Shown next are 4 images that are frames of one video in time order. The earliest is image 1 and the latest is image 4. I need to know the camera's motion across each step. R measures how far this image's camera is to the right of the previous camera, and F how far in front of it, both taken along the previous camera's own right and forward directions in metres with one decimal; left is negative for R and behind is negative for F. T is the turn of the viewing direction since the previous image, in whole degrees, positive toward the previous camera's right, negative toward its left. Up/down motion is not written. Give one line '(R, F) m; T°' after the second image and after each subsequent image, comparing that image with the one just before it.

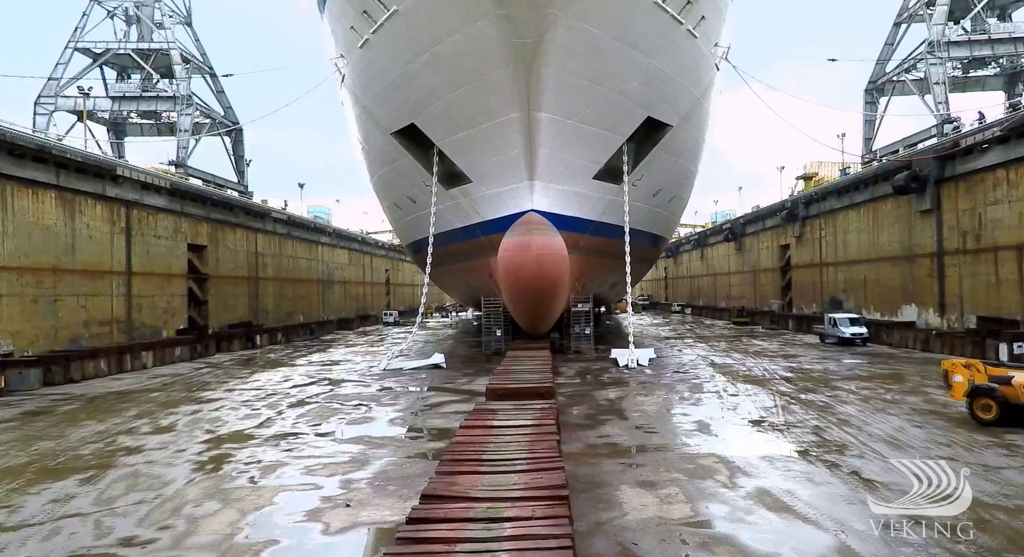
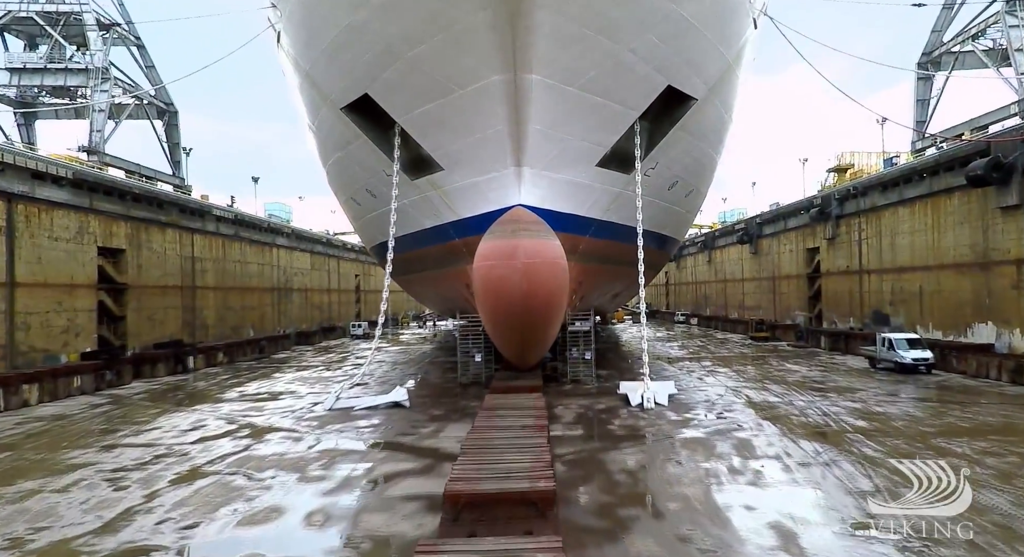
(+0.1, +1.9) m; +2°
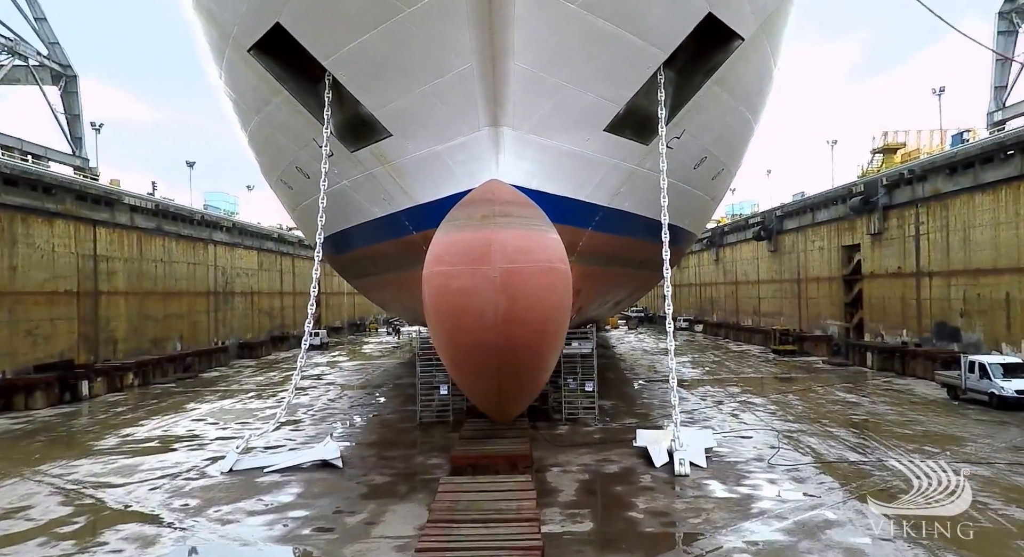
(+0.1, +2.0) m; +2°
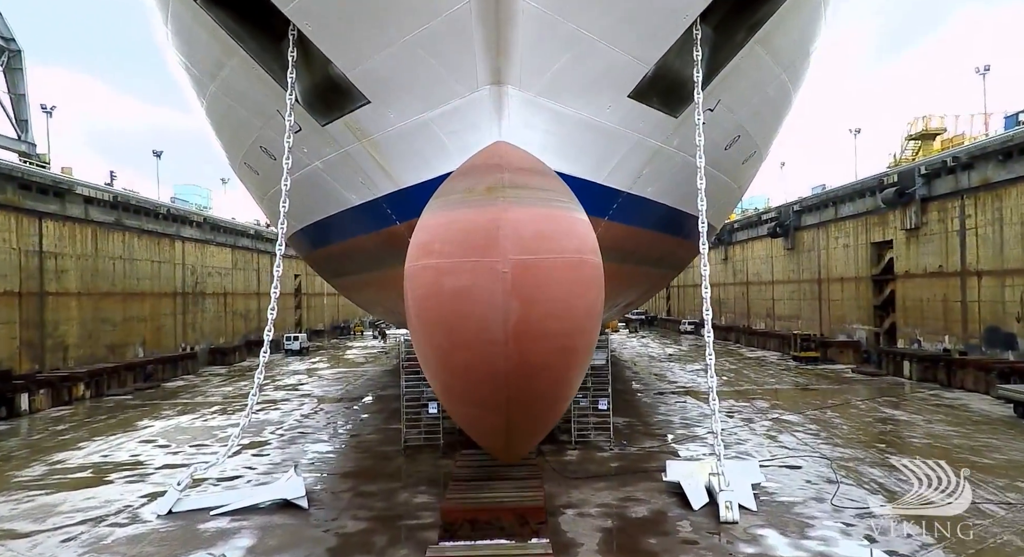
(-0.1, +0.9) m; +1°
